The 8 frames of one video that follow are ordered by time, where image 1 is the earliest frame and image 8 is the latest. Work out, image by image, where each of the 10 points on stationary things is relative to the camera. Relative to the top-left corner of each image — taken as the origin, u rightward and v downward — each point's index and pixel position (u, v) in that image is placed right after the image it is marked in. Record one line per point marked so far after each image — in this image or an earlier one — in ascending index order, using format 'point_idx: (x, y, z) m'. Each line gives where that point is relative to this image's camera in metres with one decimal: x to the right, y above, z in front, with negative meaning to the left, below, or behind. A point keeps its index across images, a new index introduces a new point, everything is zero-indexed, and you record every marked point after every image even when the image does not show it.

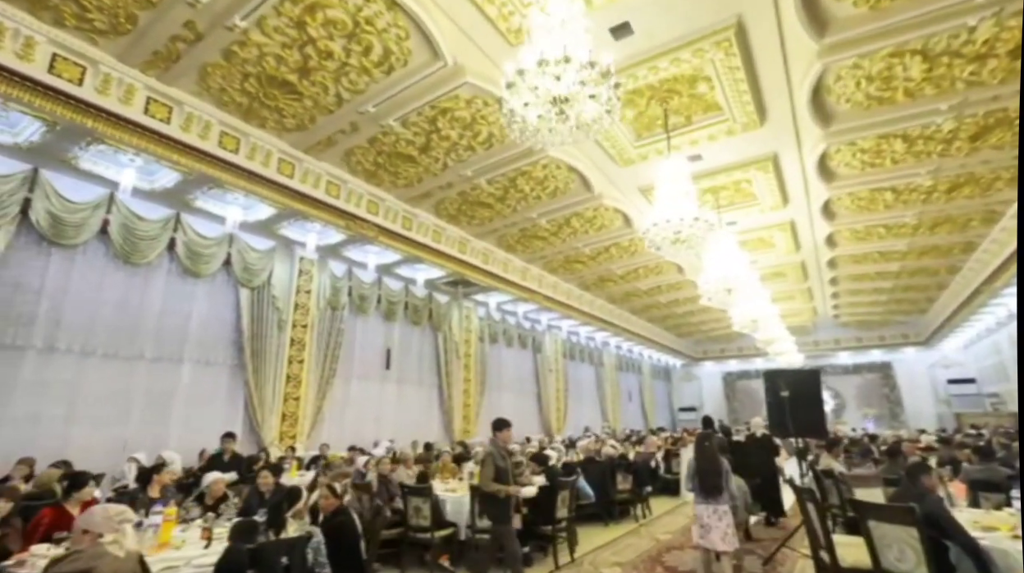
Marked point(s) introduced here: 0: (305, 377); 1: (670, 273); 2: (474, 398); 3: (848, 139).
0: (-3.1, -1.4, +7.8) m
1: (+3.7, +0.3, +12.2) m
2: (-0.8, -2.5, +11.4) m
3: (+4.1, +1.8, +6.3) m
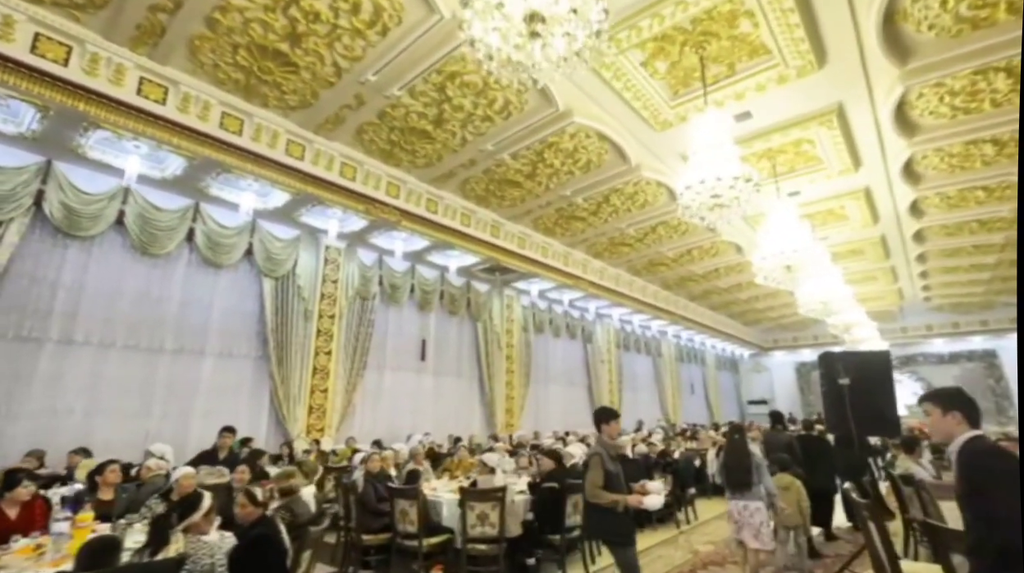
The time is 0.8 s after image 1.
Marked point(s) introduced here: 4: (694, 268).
0: (-2.6, -1.2, +7.6) m
1: (+4.7, +0.7, +11.1) m
2: (+0.1, -2.2, +10.9) m
3: (+4.3, +2.1, +5.3) m
4: (+4.2, +0.4, +12.1) m
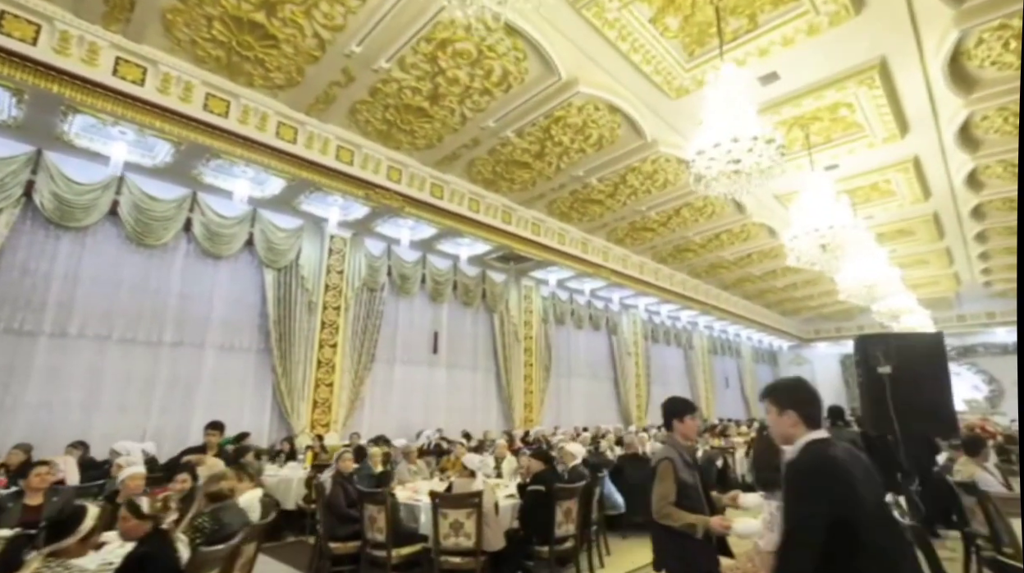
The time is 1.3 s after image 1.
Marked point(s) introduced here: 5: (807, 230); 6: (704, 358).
0: (-2.5, -1.1, +7.4) m
1: (+5.0, +1.0, +10.4) m
2: (+0.5, -2.0, +10.5) m
3: (+4.2, +2.3, +4.5) m
4: (+4.7, +0.7, +11.4) m
5: (+3.9, +0.7, +6.8) m
6: (+5.9, -2.2, +15.9) m
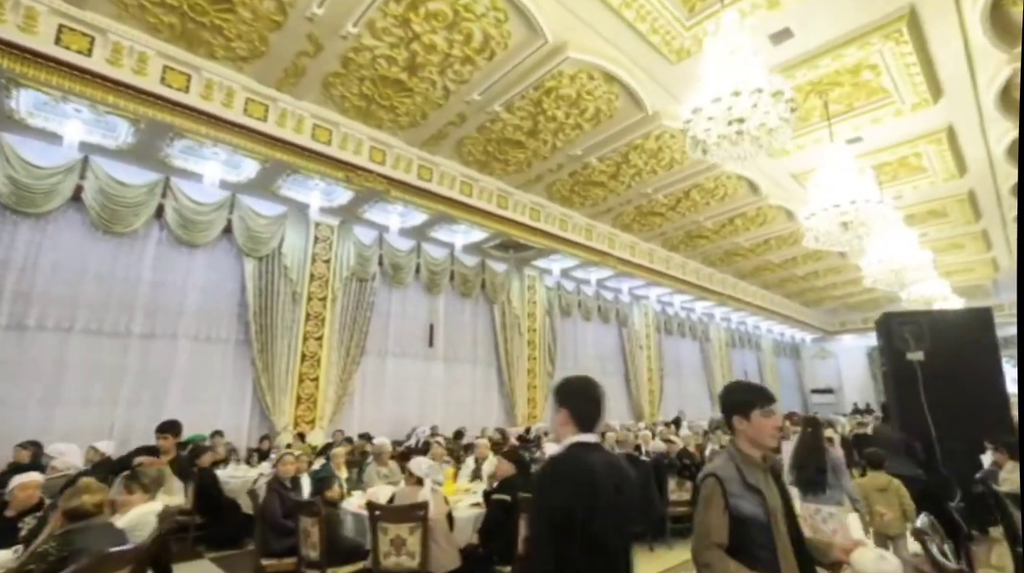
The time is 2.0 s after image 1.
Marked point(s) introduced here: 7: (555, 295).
0: (-2.5, -0.9, +7.0) m
1: (+5.0, +1.2, +9.8) m
2: (+0.6, -1.8, +10.0) m
3: (+4.0, +2.5, +3.9) m
4: (+4.7, +1.0, +10.8) m
5: (+3.8, +0.9, +6.2) m
6: (+6.2, -1.9, +15.2) m
7: (+0.9, -0.2, +10.7) m
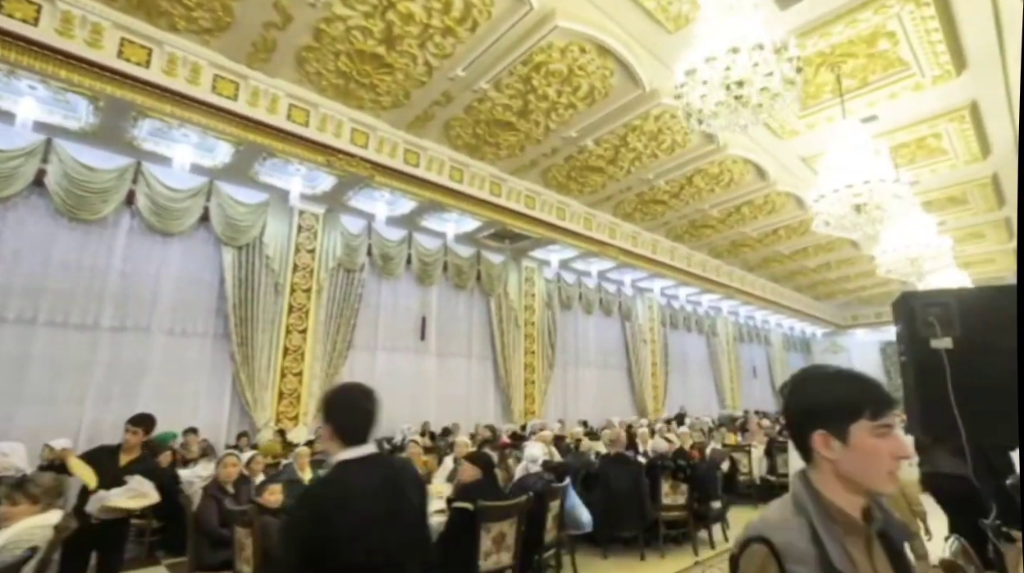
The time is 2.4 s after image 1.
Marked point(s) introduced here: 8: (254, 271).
0: (-2.6, -0.8, +6.7) m
1: (+5.0, +1.4, +9.3) m
2: (+0.5, -1.6, +9.7) m
3: (+3.8, +2.6, +3.5) m
4: (+4.7, +1.1, +10.3) m
5: (+3.7, +1.1, +5.8) m
6: (+6.2, -1.7, +14.8) m
7: (+0.9, 0.0, +10.4) m
8: (-3.2, +0.2, +6.4) m
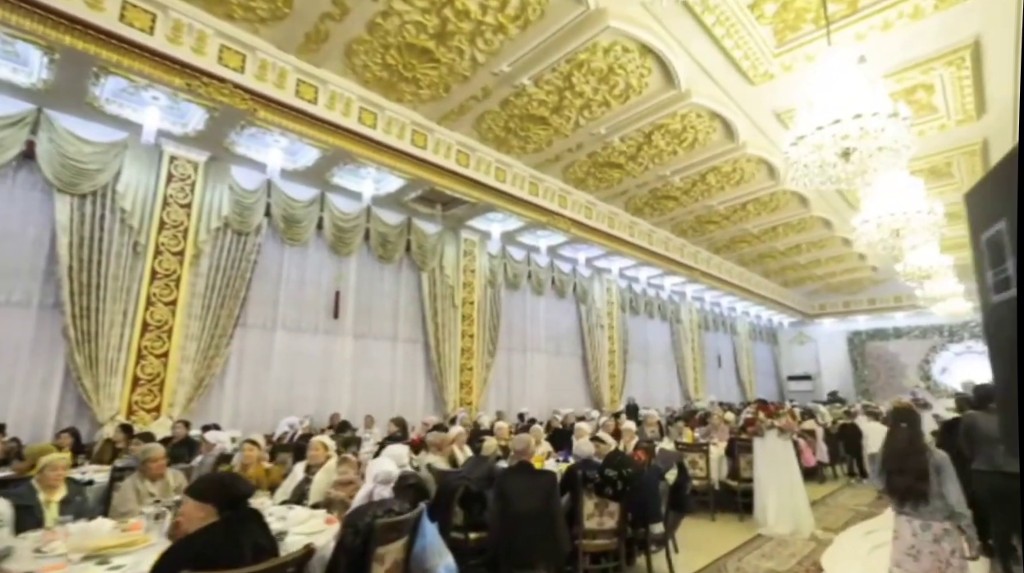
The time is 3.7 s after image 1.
0: (-3.5, -0.4, +5.5) m
1: (+4.0, +1.7, +8.4) m
2: (-0.5, -1.2, +8.6) m
3: (+3.2, +2.9, +2.5) m
4: (+3.6, +1.5, +9.4) m
5: (+2.8, +1.4, +4.8) m
6: (+4.9, -1.2, +14.0) m
7: (-0.2, +0.4, +9.3) m
8: (-4.1, +0.6, +5.1) m
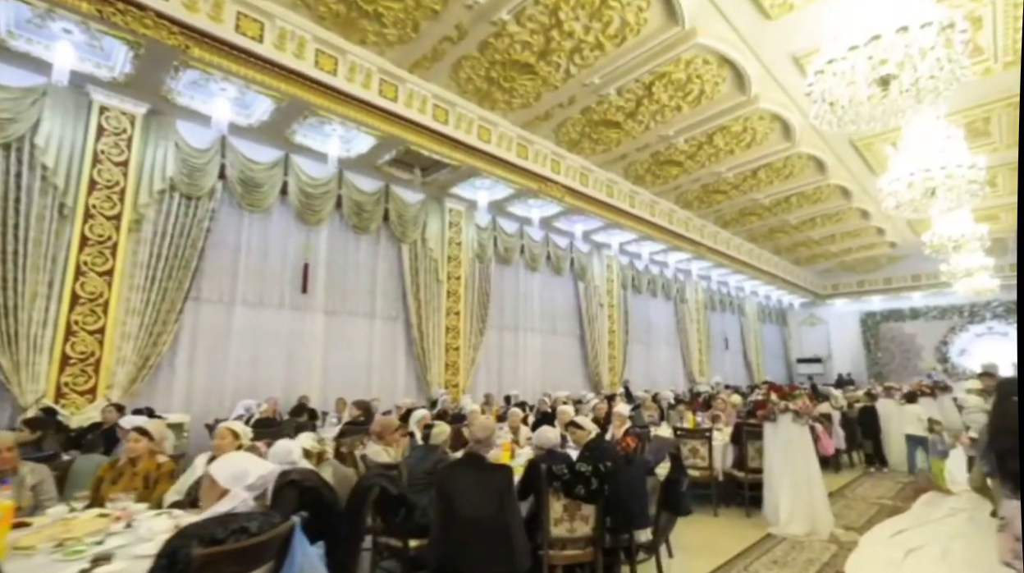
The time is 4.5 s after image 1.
0: (-3.7, -0.1, +4.9) m
1: (+3.8, +2.2, +7.6) m
2: (-0.7, -0.8, +7.9) m
3: (+2.9, +3.1, +1.7) m
4: (+3.5, +1.9, +8.6) m
5: (+2.6, +1.7, +4.1) m
6: (+4.8, -0.7, +13.3) m
7: (-0.4, +0.8, +8.6) m
8: (-4.3, +0.9, +4.5) m
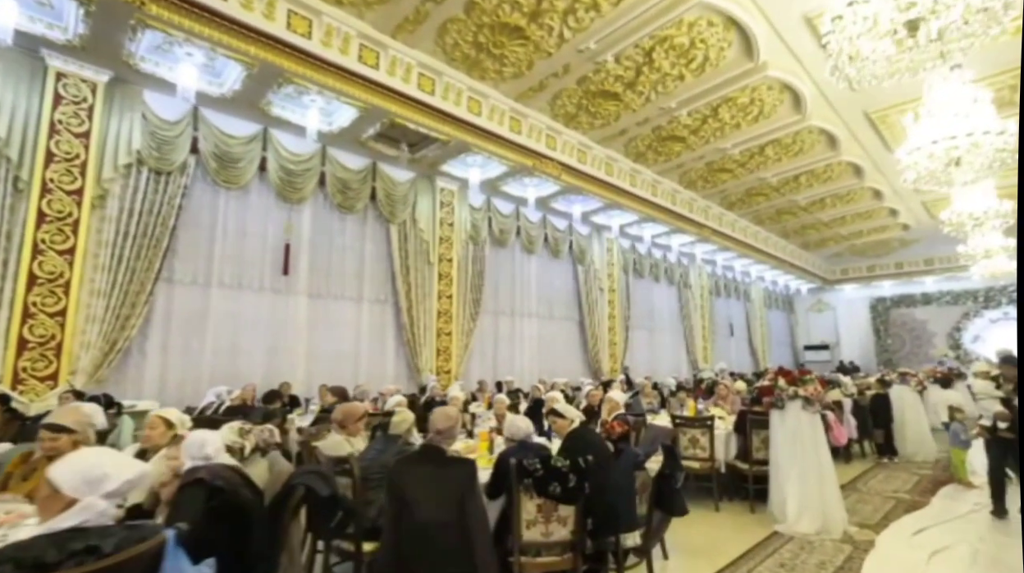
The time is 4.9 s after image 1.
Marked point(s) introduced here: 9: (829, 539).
0: (-3.9, +0.1, +4.6) m
1: (+3.7, +2.4, +7.2) m
2: (-0.8, -0.6, +7.6) m
3: (+2.8, +3.2, +1.3) m
4: (+3.4, +2.2, +8.2) m
5: (+2.5, +1.9, +3.7) m
6: (+4.7, -0.3, +12.9) m
7: (-0.4, +1.1, +8.2) m
8: (-4.4, +1.1, +4.2) m
9: (+1.9, -1.6, +3.2) m
